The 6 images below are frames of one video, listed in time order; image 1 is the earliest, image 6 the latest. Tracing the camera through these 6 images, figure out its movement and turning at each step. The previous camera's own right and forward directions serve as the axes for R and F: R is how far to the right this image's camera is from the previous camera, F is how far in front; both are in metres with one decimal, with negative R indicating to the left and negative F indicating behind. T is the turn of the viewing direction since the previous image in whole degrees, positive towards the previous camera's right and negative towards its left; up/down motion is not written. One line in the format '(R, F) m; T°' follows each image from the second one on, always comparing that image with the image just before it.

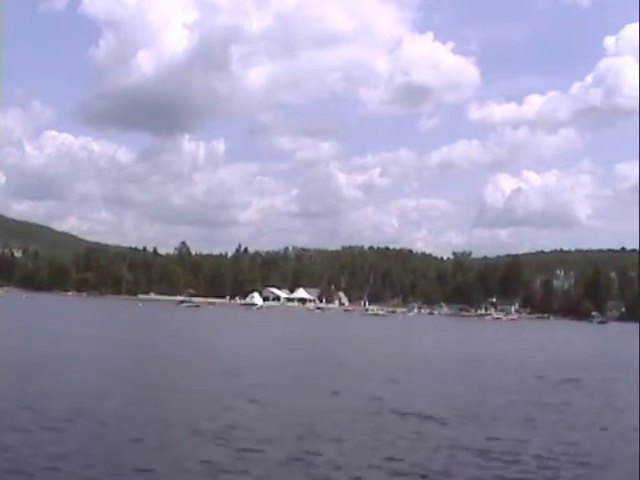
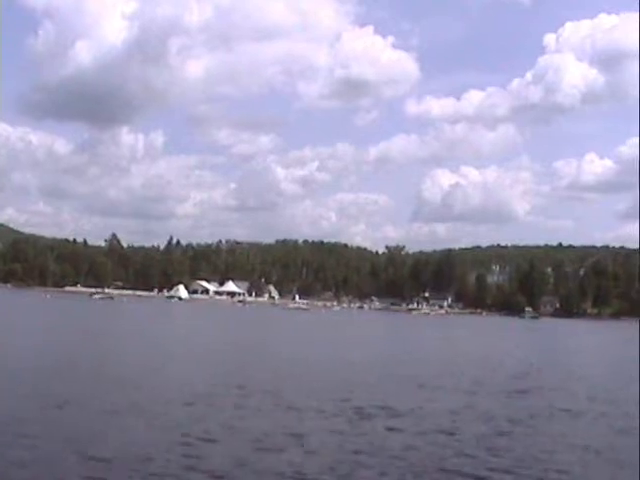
(0.0, +0.4) m; +4°
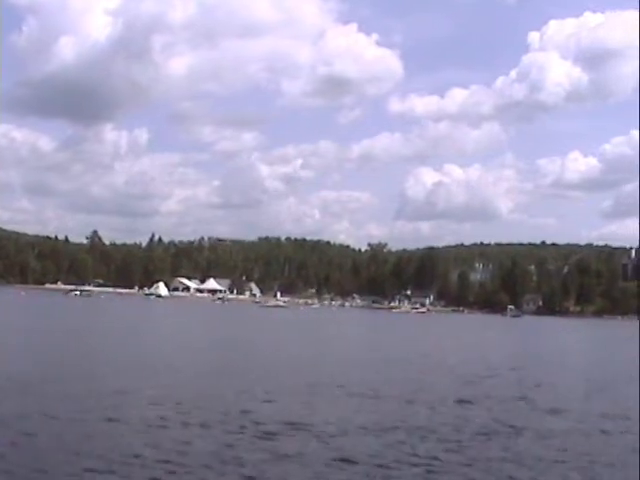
(+1.6, -0.2) m; -8°
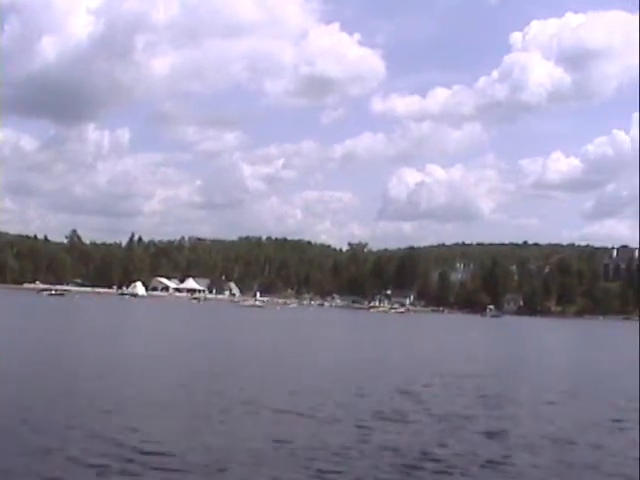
(0.0, 0.0) m; +1°
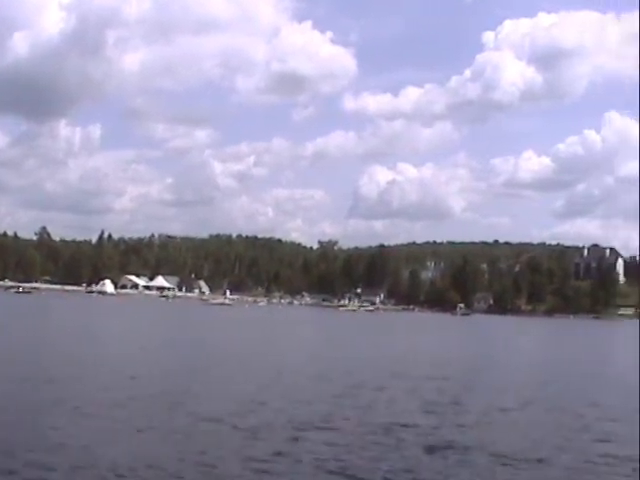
(0.0, 0.0) m; +2°
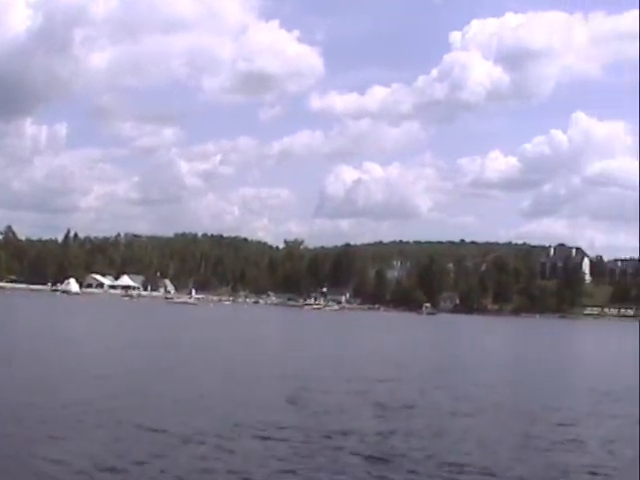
(0.0, 0.0) m; +2°
